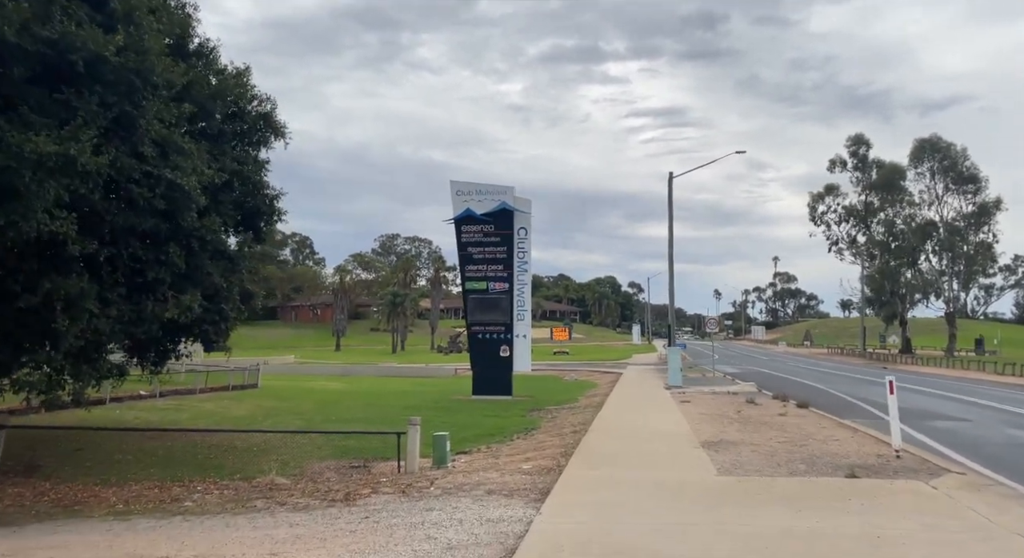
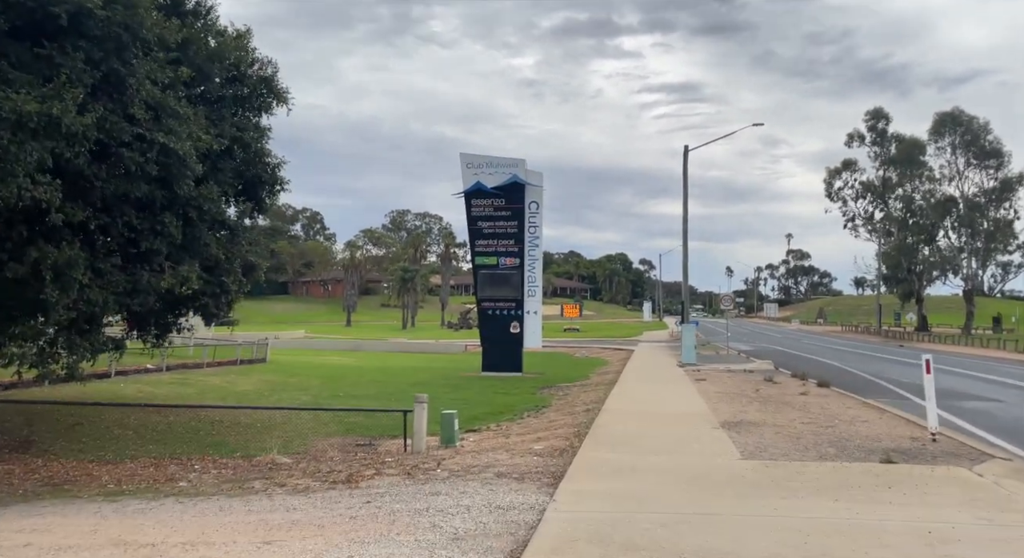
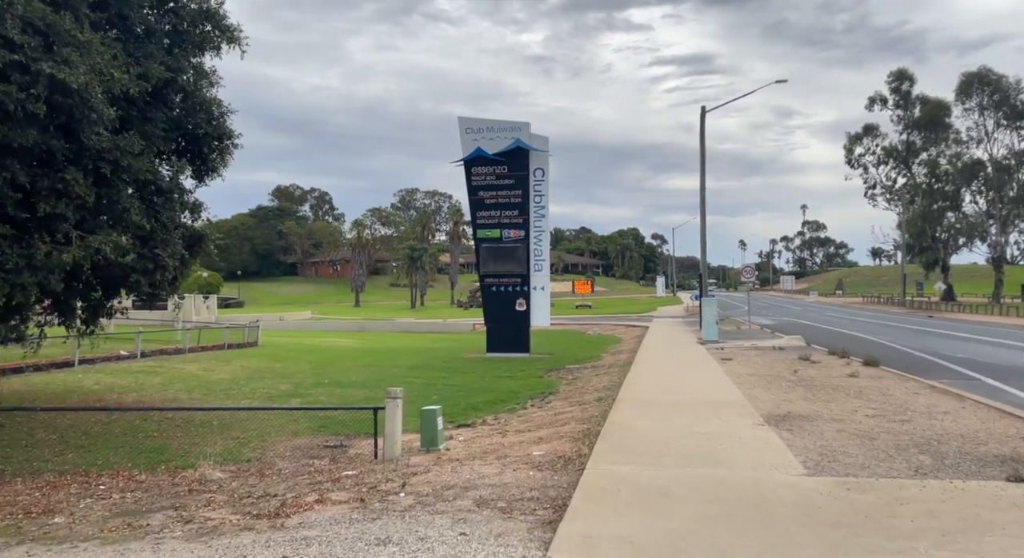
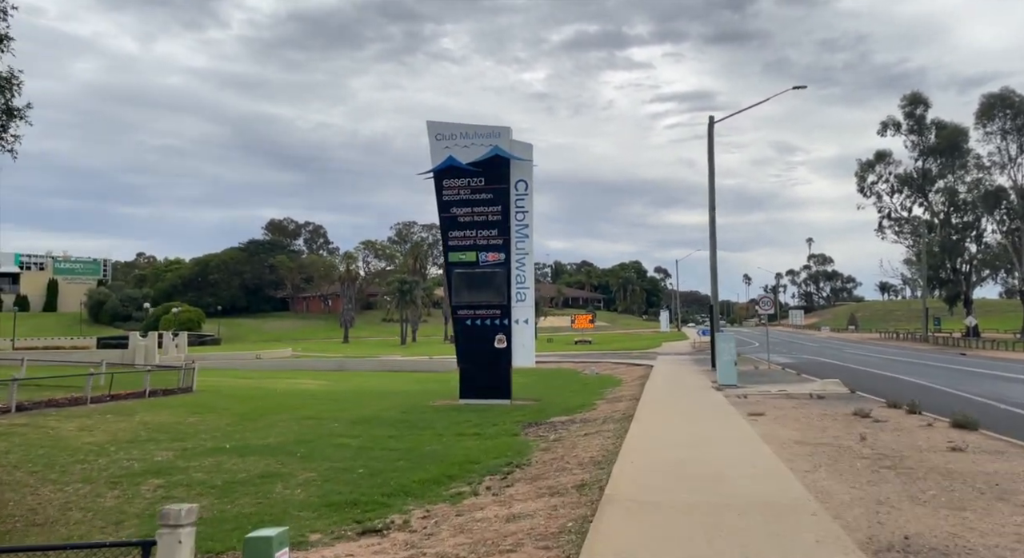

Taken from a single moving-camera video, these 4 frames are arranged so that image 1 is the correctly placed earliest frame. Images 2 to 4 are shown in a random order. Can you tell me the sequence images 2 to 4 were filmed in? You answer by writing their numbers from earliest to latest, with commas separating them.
2, 3, 4
